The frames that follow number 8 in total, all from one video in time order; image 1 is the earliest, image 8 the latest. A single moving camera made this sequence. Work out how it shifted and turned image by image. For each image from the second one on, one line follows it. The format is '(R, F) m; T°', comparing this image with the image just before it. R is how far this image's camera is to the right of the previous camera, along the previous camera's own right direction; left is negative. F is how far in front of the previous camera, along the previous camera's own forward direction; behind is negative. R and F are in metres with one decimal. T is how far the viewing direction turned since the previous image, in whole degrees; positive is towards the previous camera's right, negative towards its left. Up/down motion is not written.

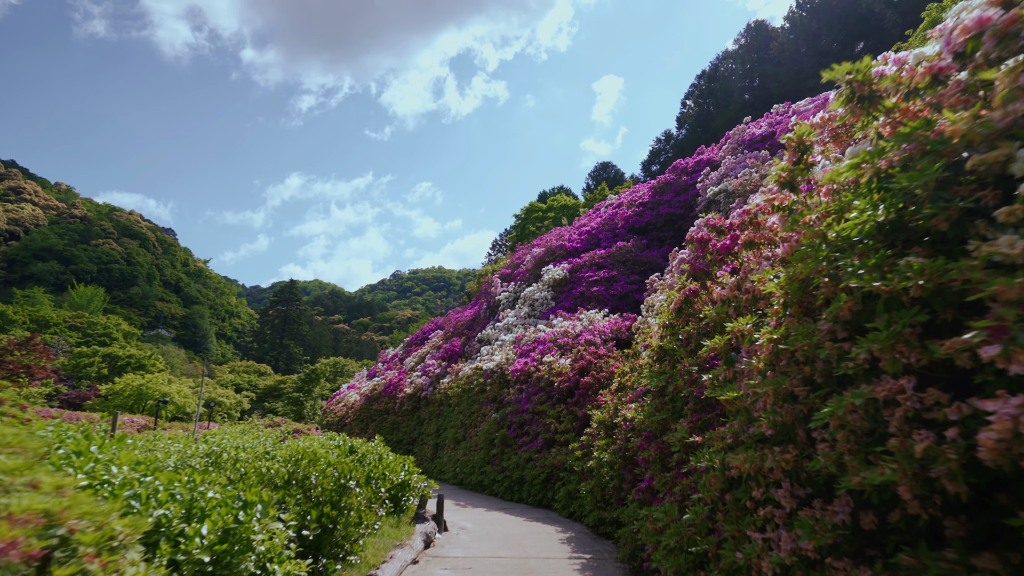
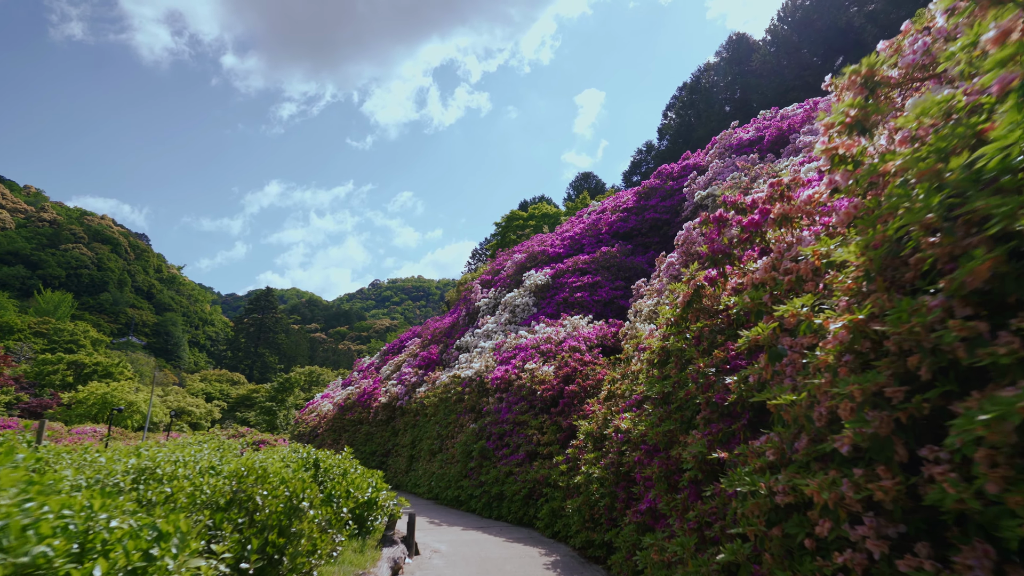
(0.0, +0.6) m; +2°
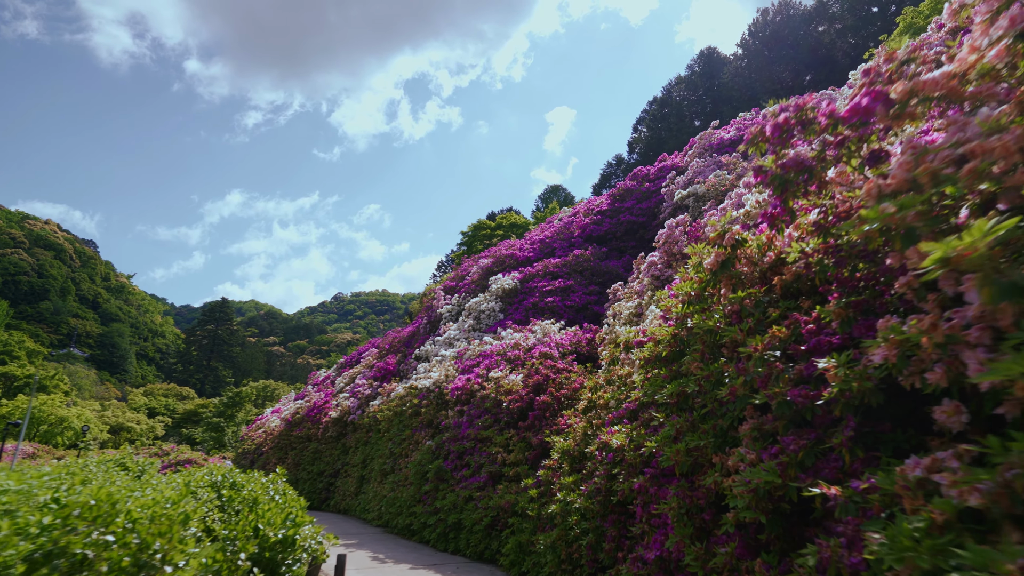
(0.0, +1.1) m; +3°
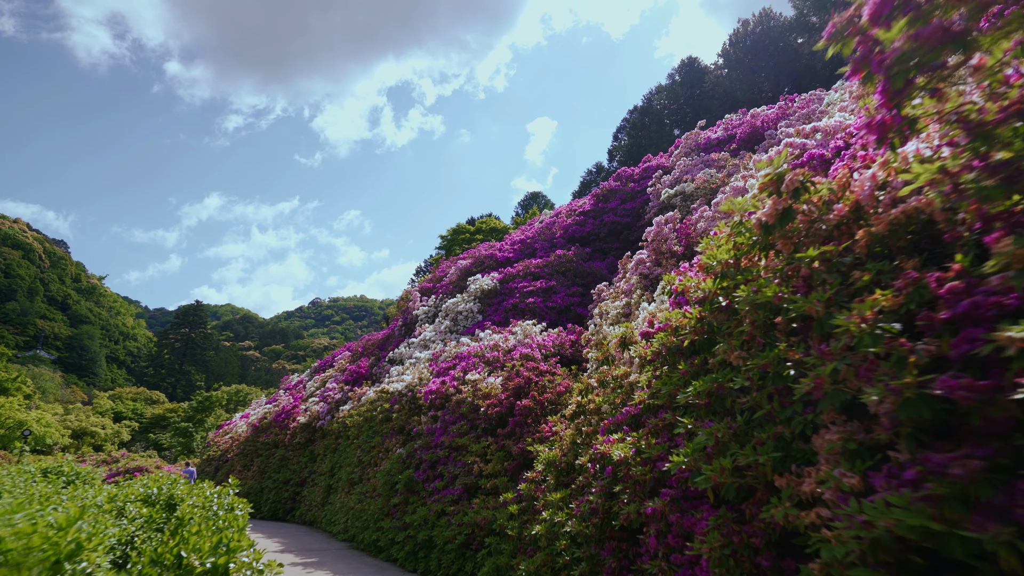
(0.0, +0.7) m; +2°
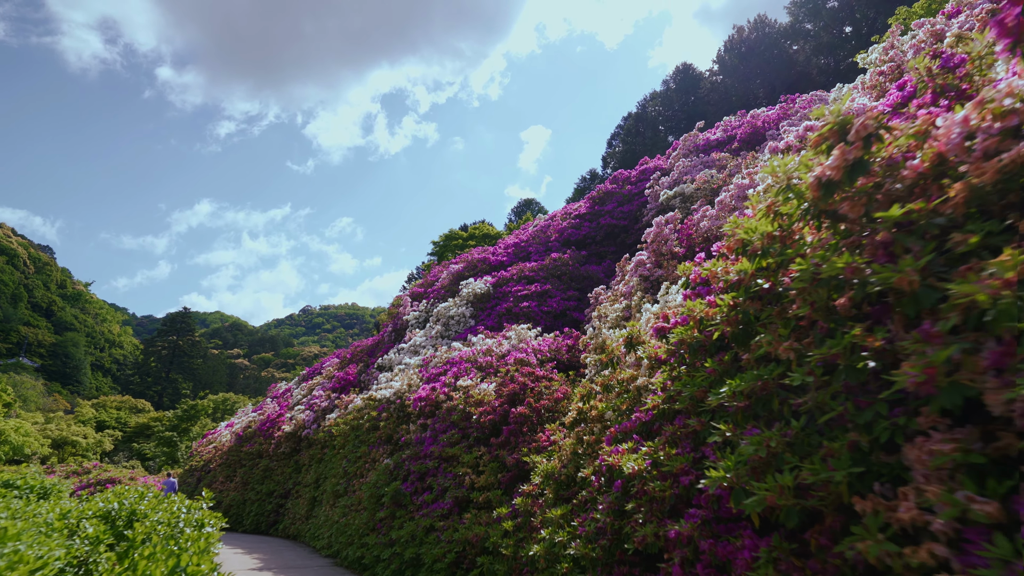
(0.0, +0.4) m; +1°
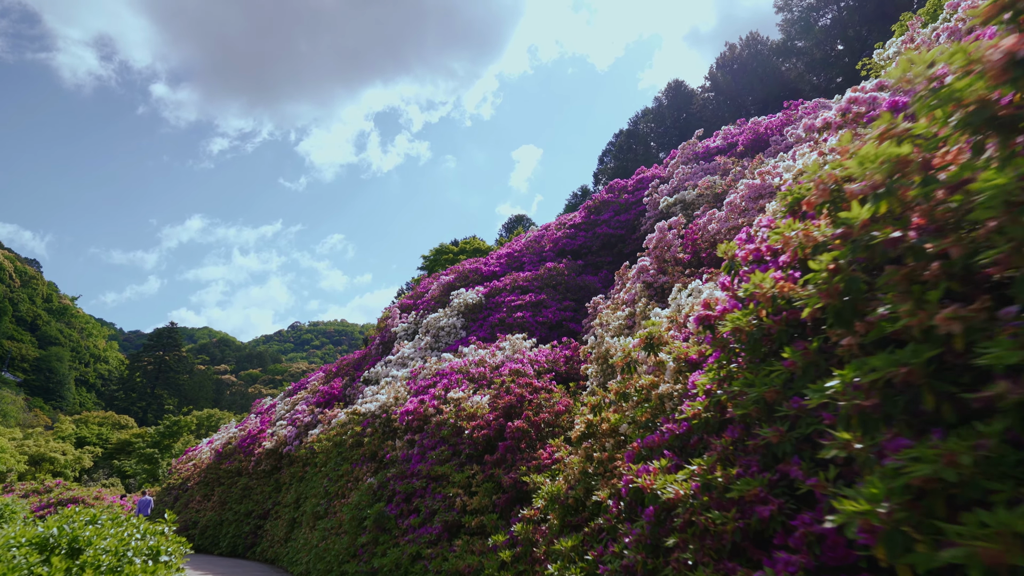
(-0.1, +0.6) m; +1°
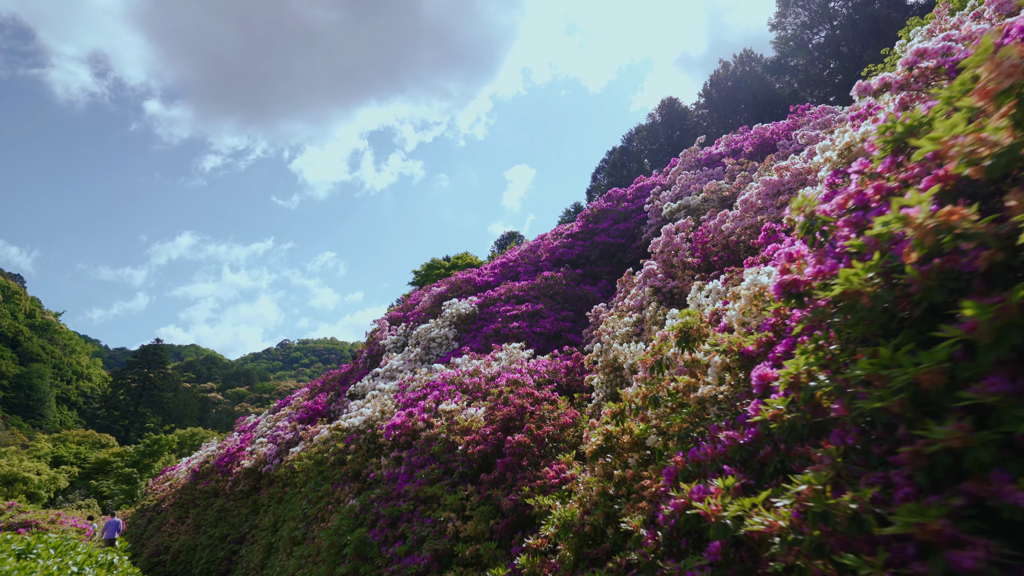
(-0.1, +0.6) m; +1°
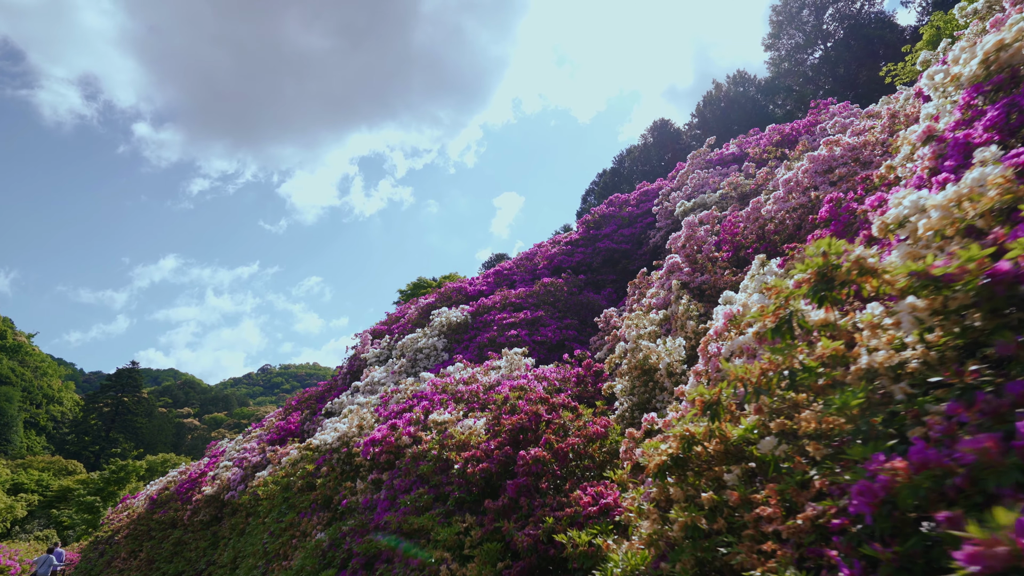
(-0.2, +1.1) m; +1°
